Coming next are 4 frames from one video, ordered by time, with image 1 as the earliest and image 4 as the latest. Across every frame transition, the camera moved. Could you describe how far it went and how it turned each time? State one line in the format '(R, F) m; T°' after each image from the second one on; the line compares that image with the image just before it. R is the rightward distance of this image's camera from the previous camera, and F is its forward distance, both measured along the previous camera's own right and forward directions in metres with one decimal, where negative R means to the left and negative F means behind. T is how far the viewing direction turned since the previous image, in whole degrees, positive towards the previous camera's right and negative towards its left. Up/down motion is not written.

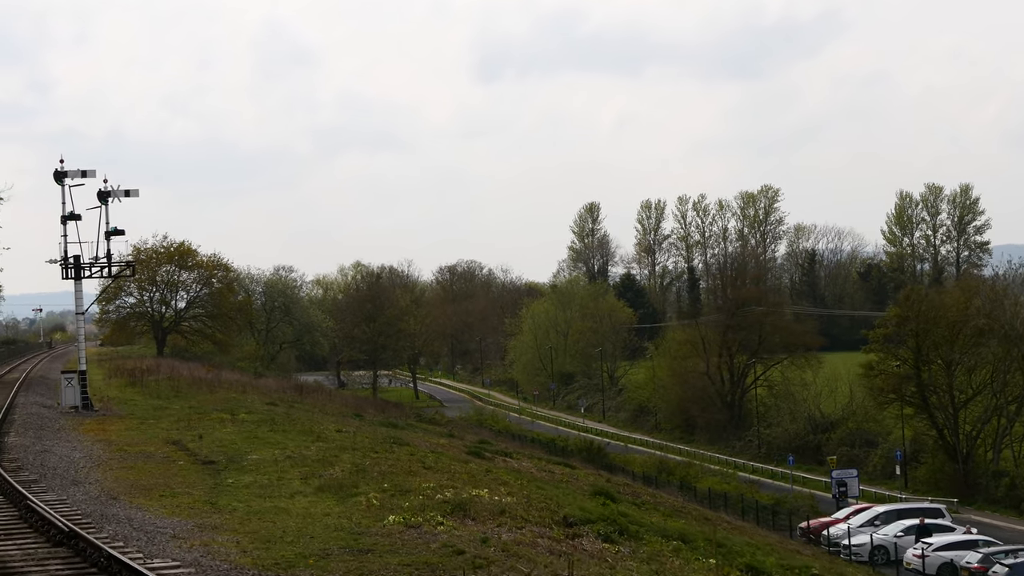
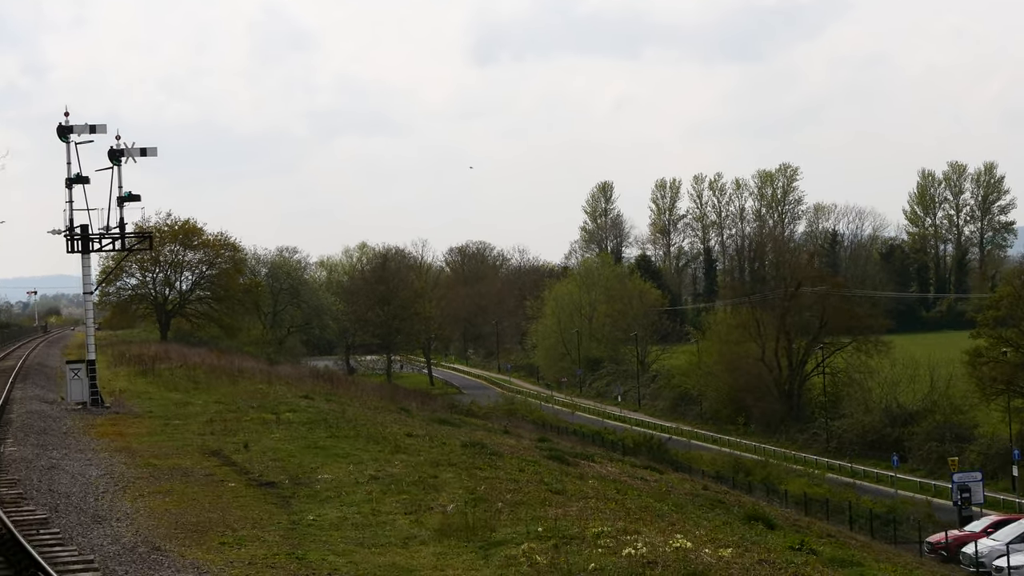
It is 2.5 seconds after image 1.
(-2.9, +4.7) m; 0°
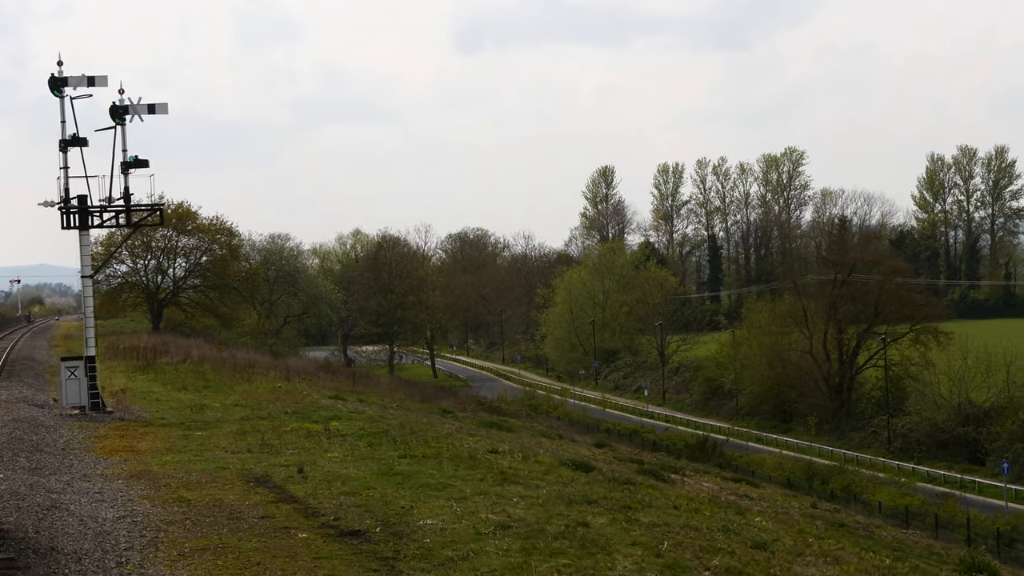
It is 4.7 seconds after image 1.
(-2.6, +4.2) m; +1°
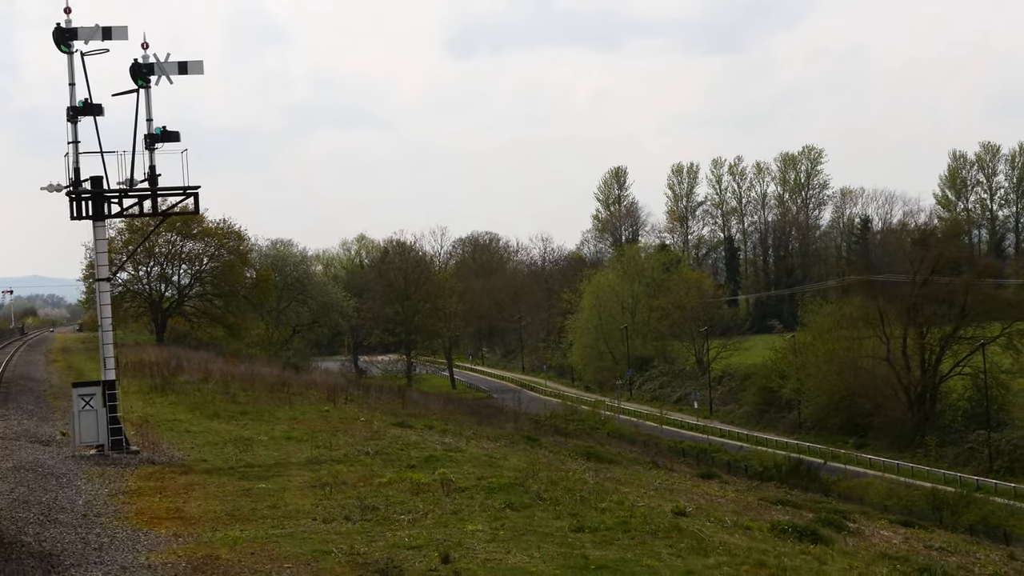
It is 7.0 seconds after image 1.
(-3.0, +4.7) m; 0°
